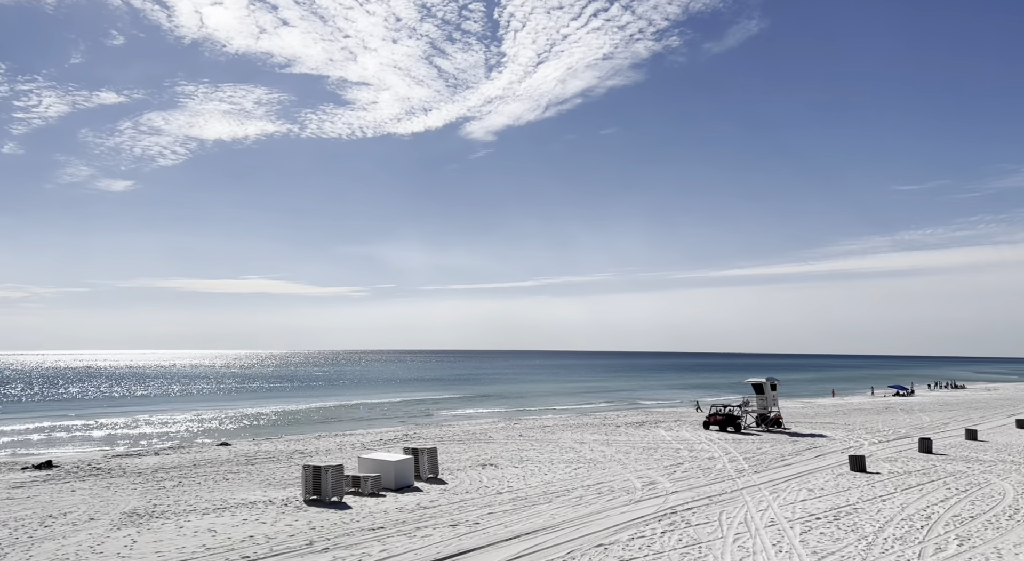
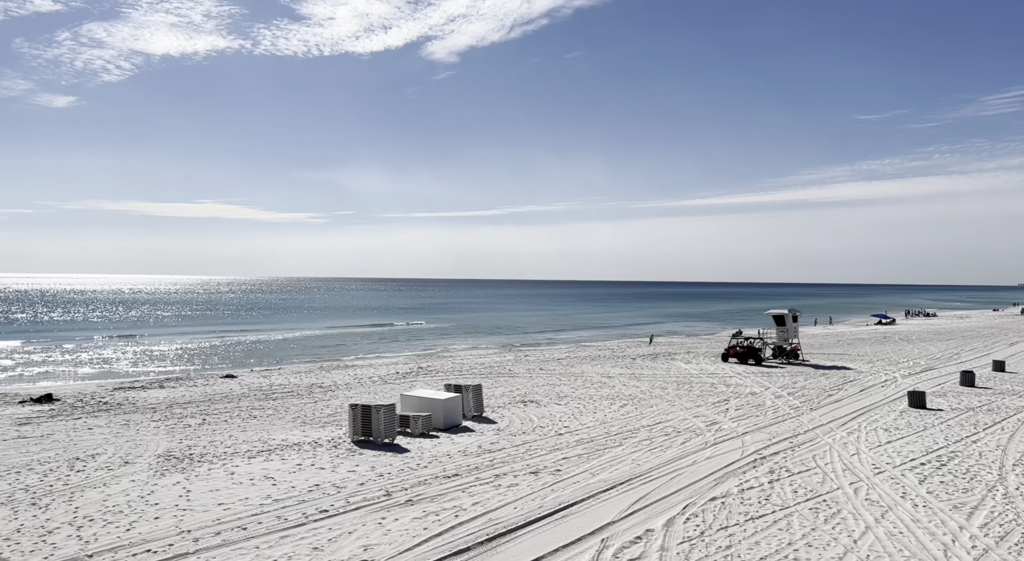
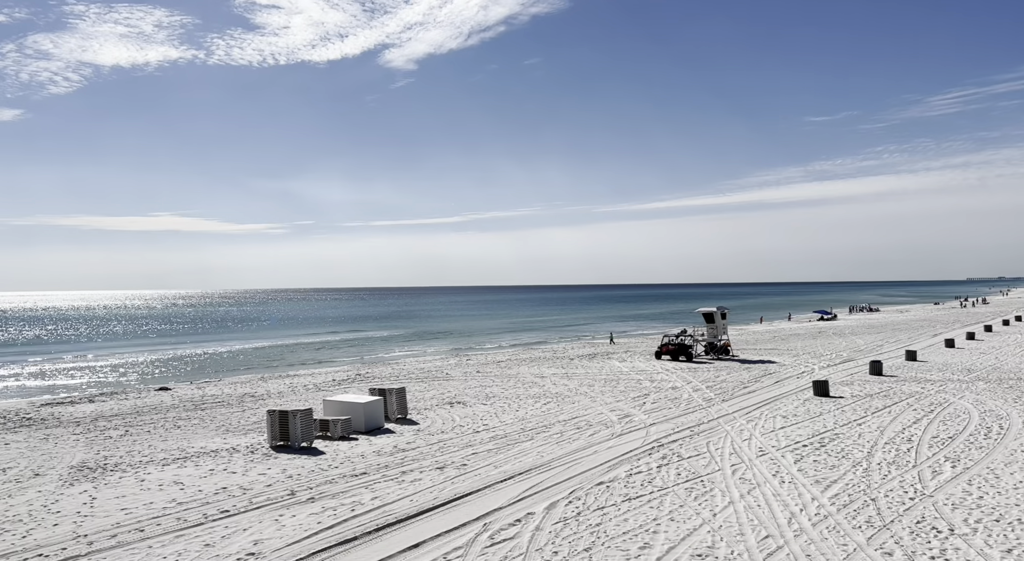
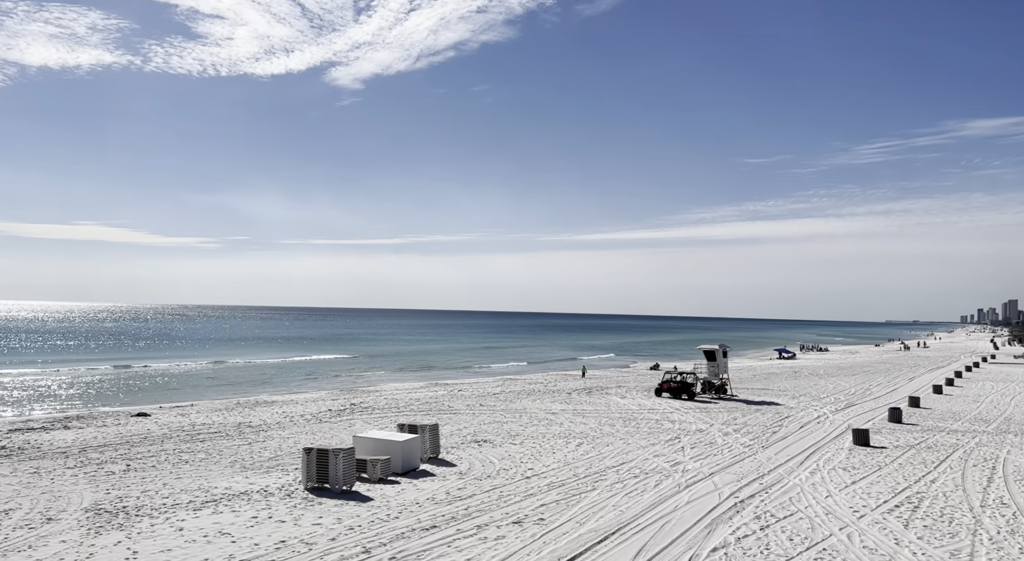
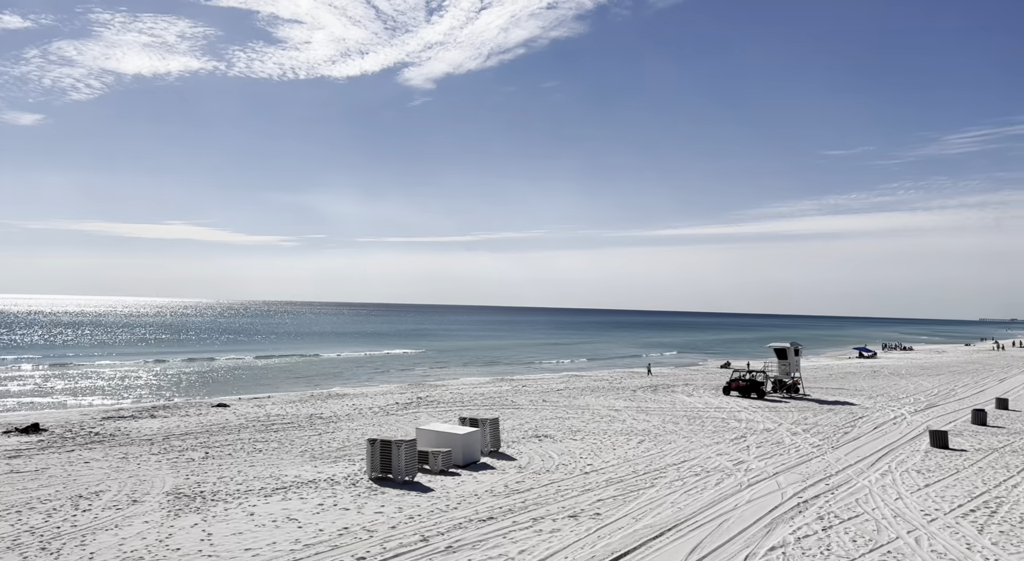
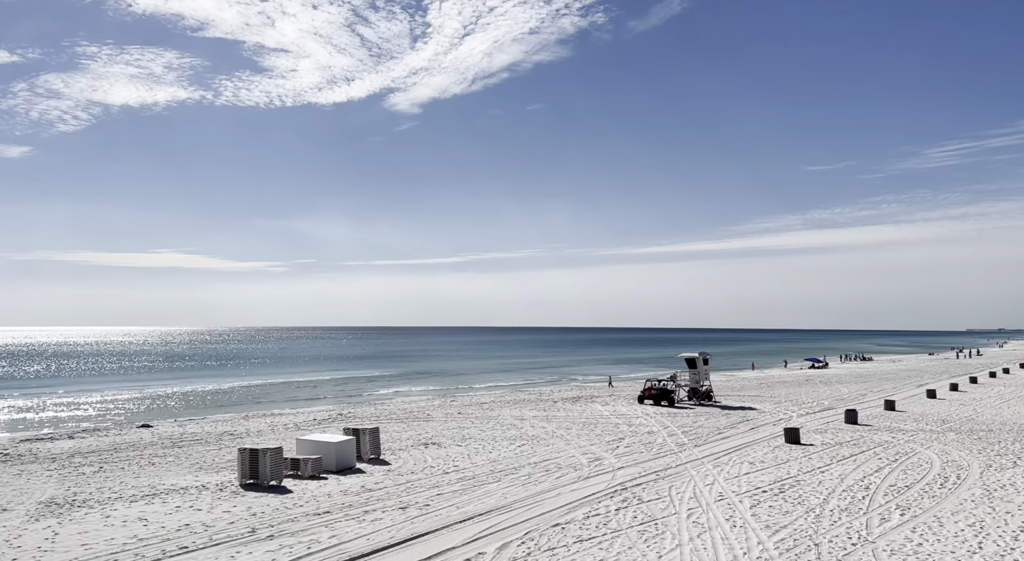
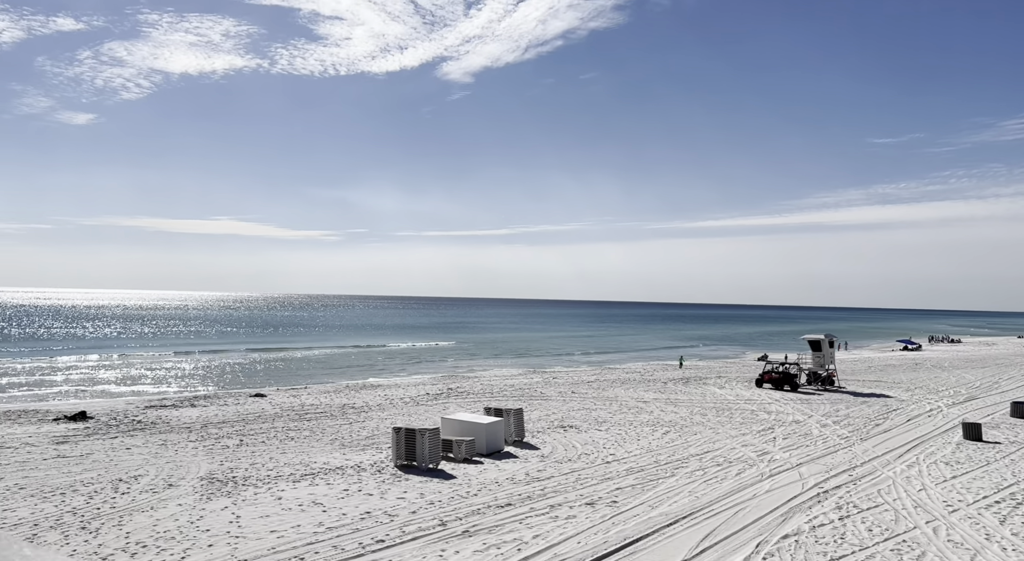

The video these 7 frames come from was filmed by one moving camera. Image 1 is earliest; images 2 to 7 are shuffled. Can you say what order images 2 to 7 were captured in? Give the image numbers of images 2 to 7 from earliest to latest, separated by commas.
6, 3, 2, 7, 5, 4
